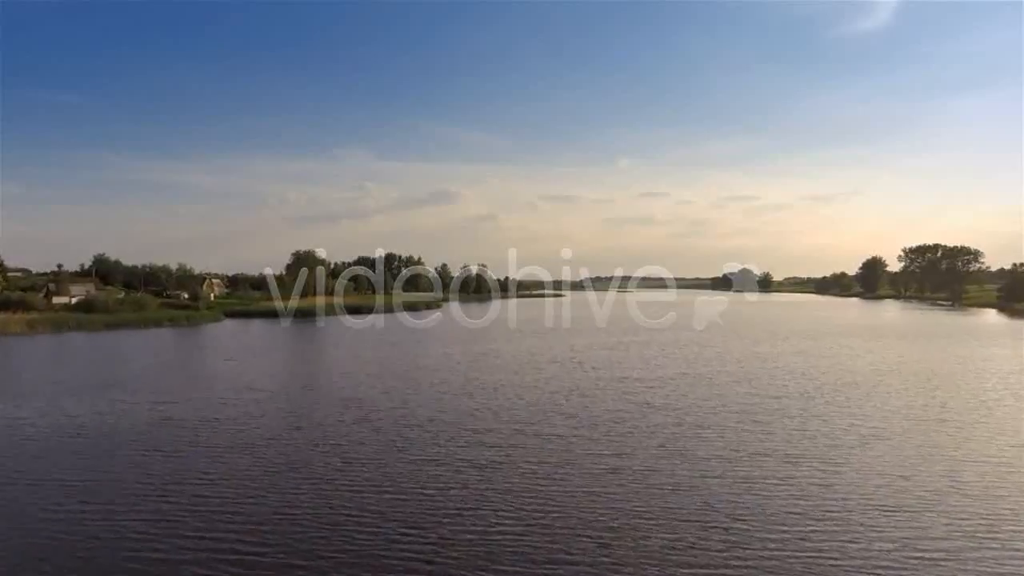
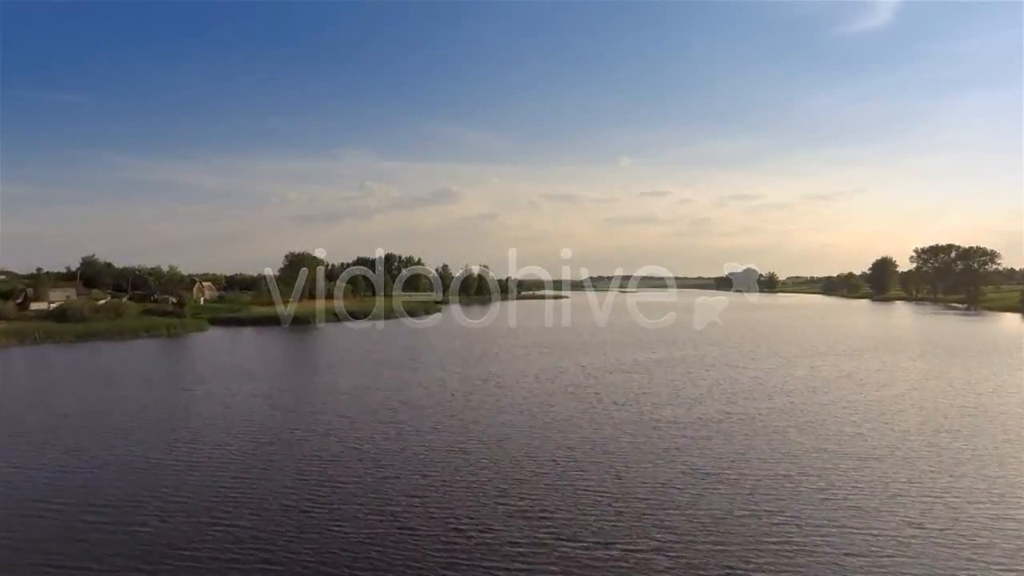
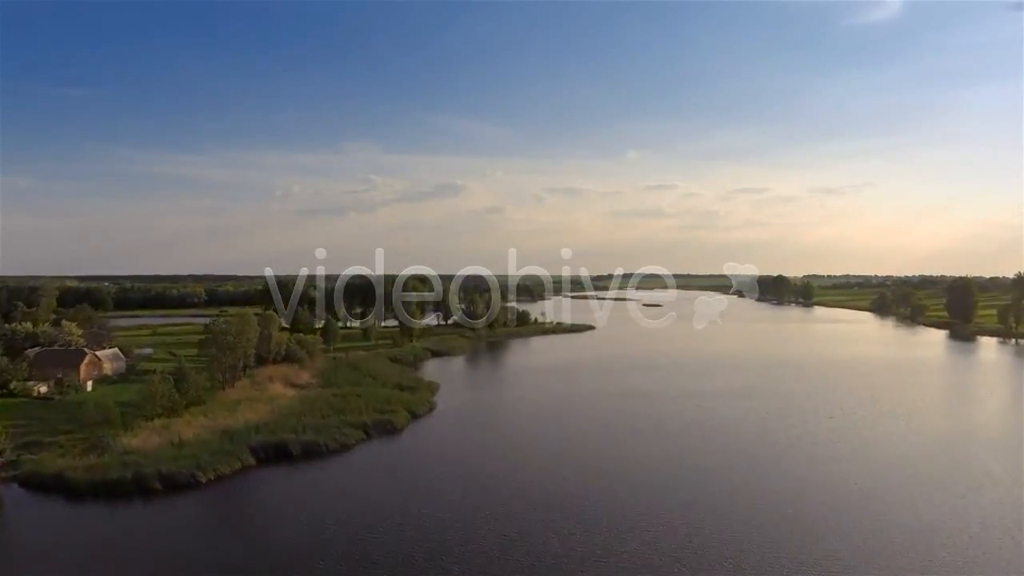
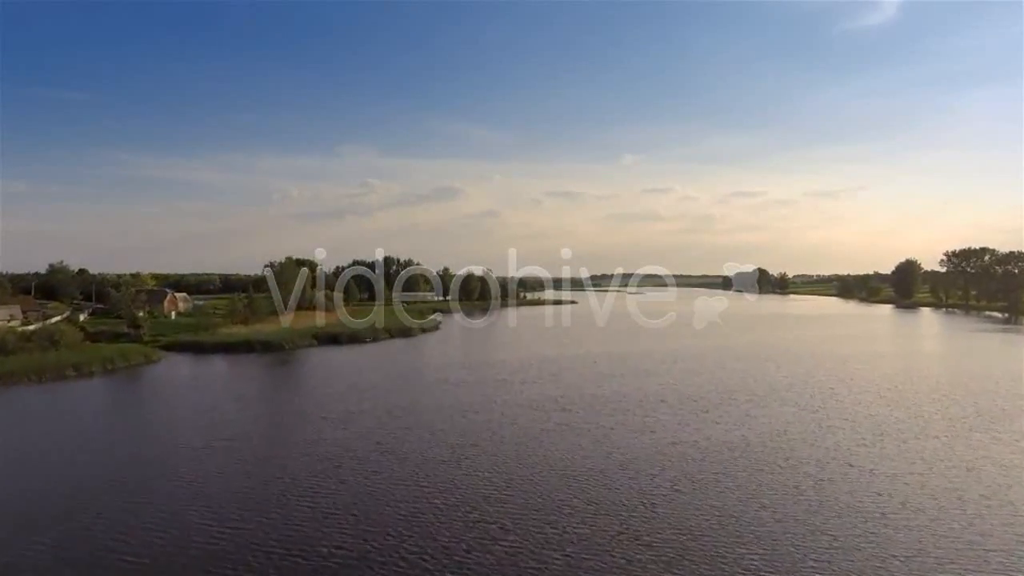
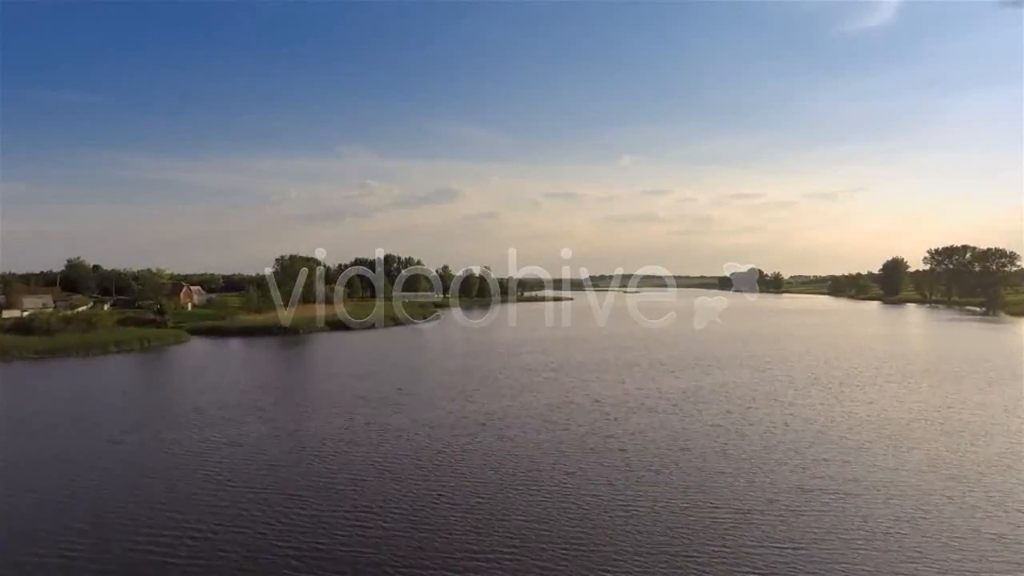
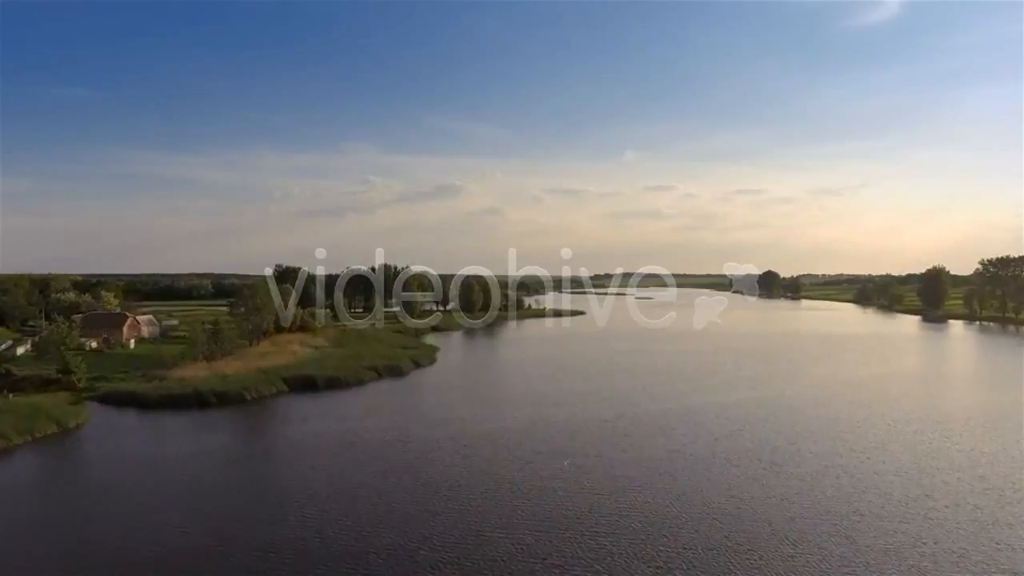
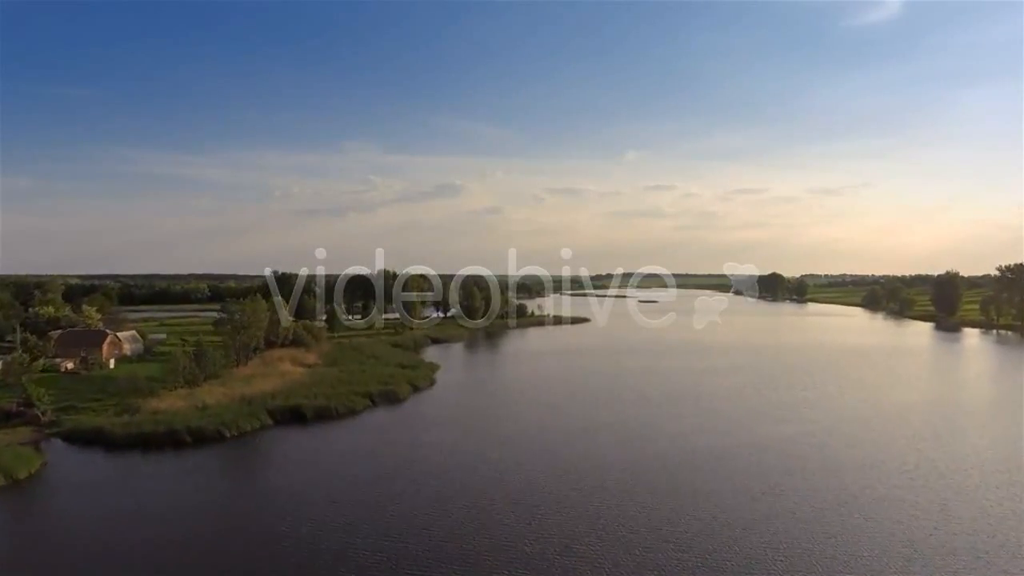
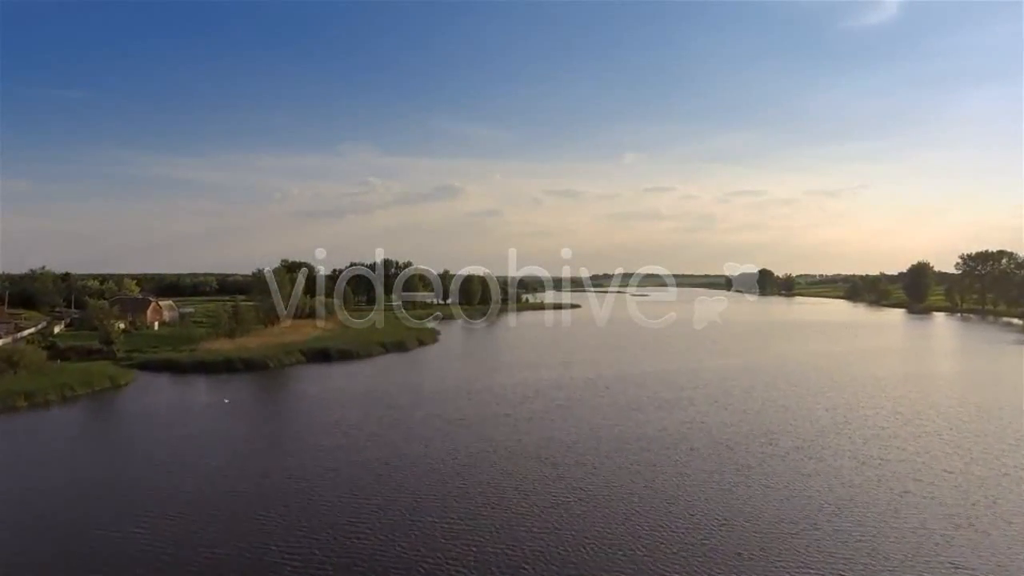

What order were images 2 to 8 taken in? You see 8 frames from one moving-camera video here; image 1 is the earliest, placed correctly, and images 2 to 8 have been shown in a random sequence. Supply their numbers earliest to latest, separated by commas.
2, 5, 4, 8, 6, 7, 3
